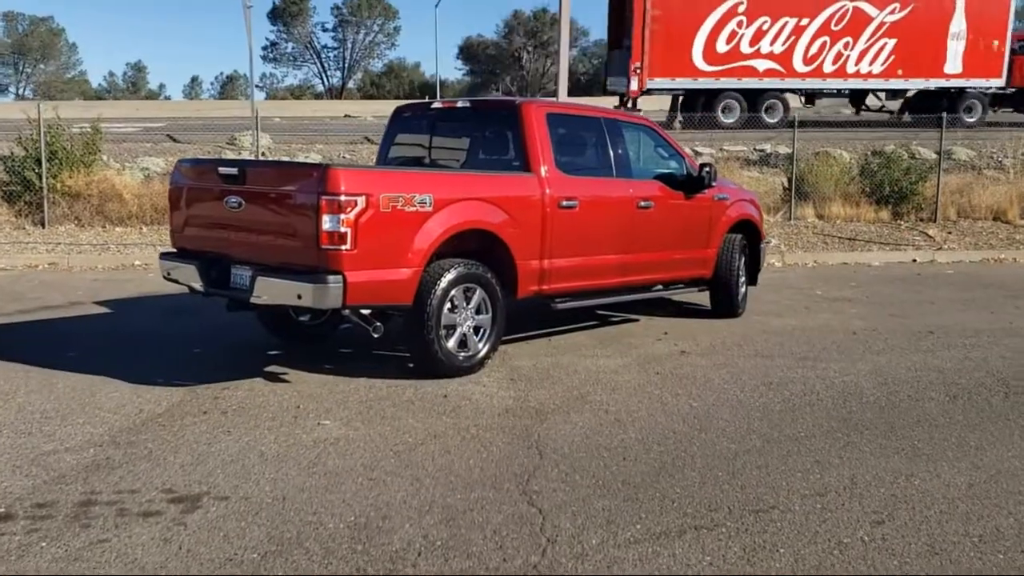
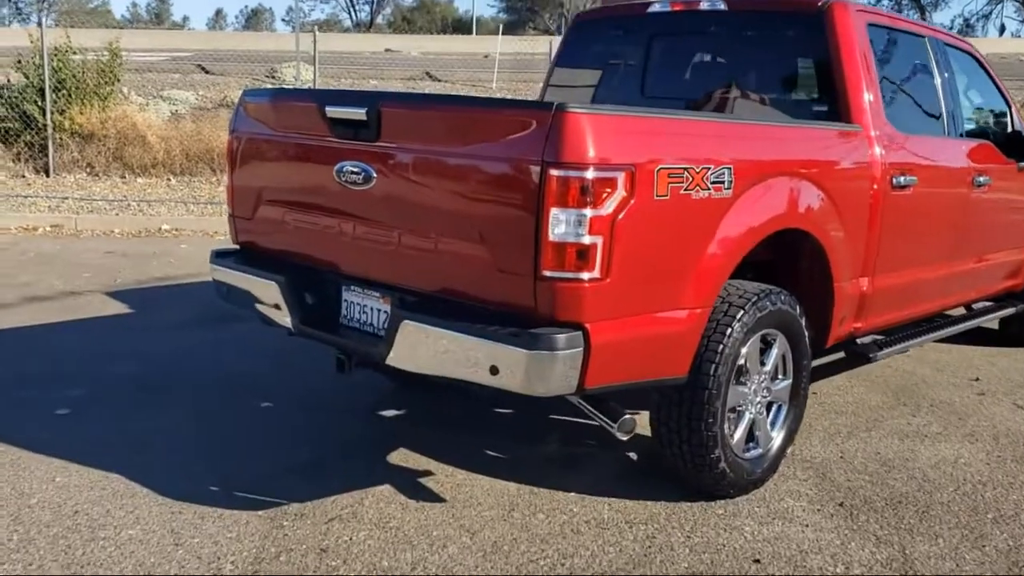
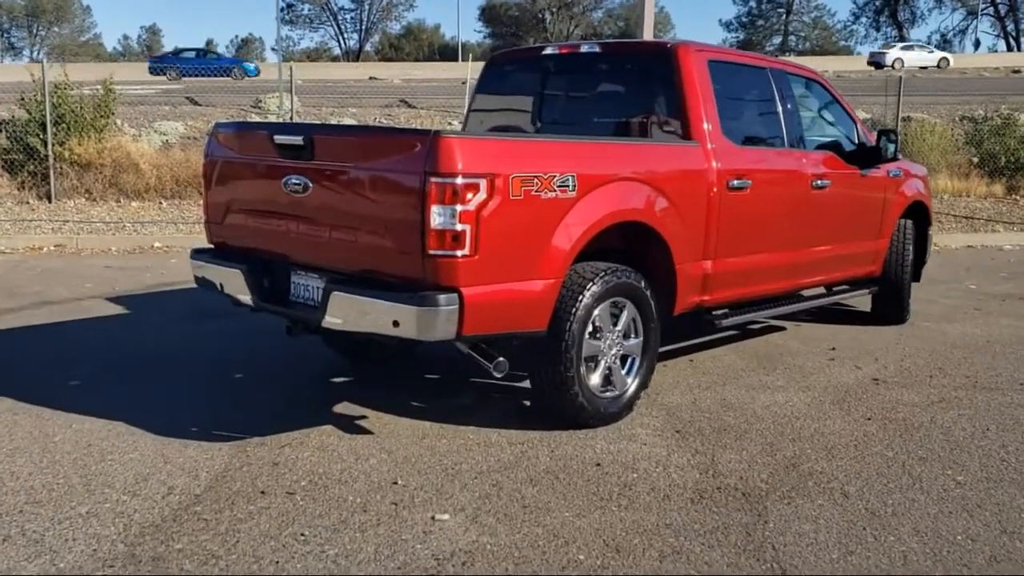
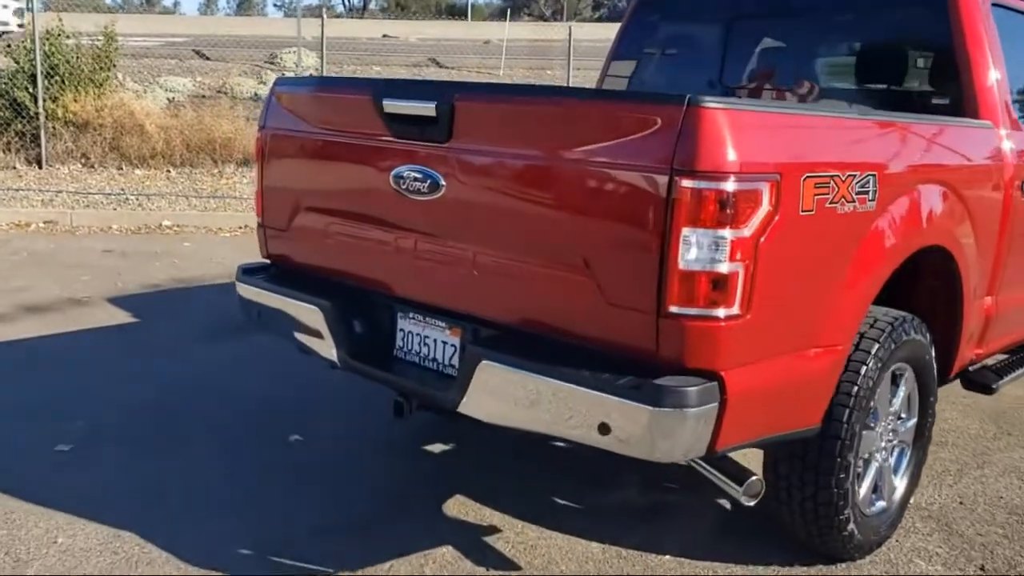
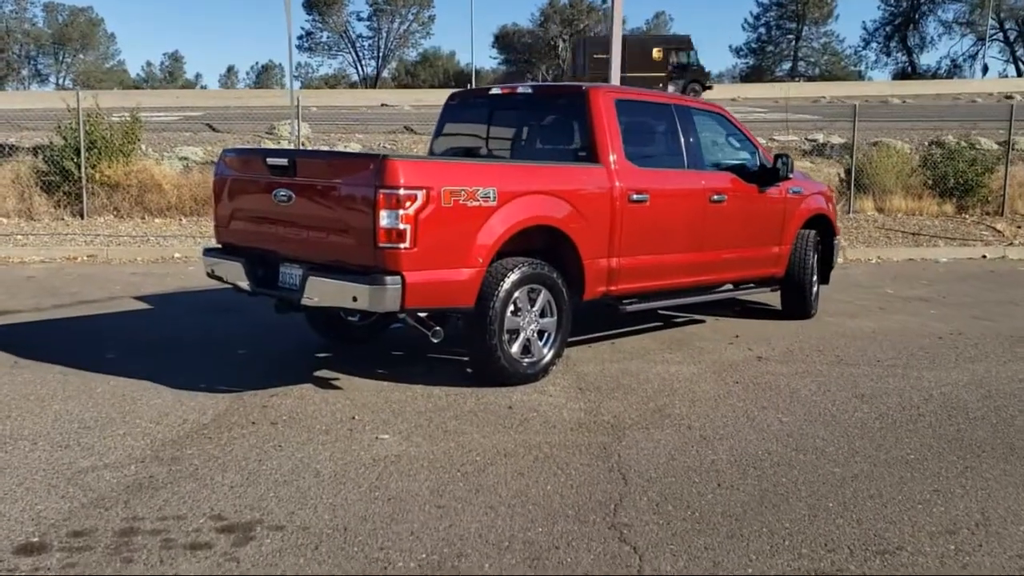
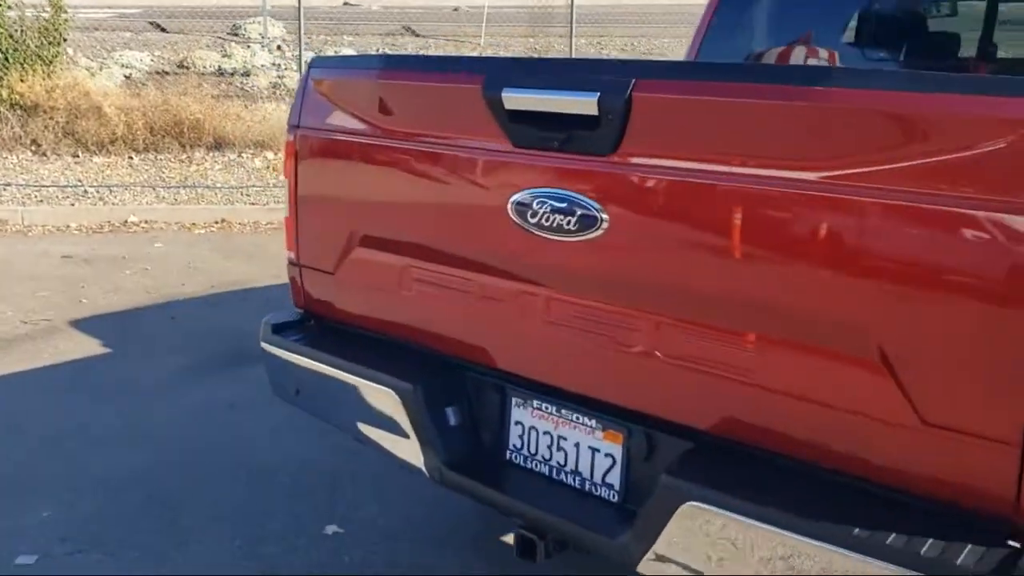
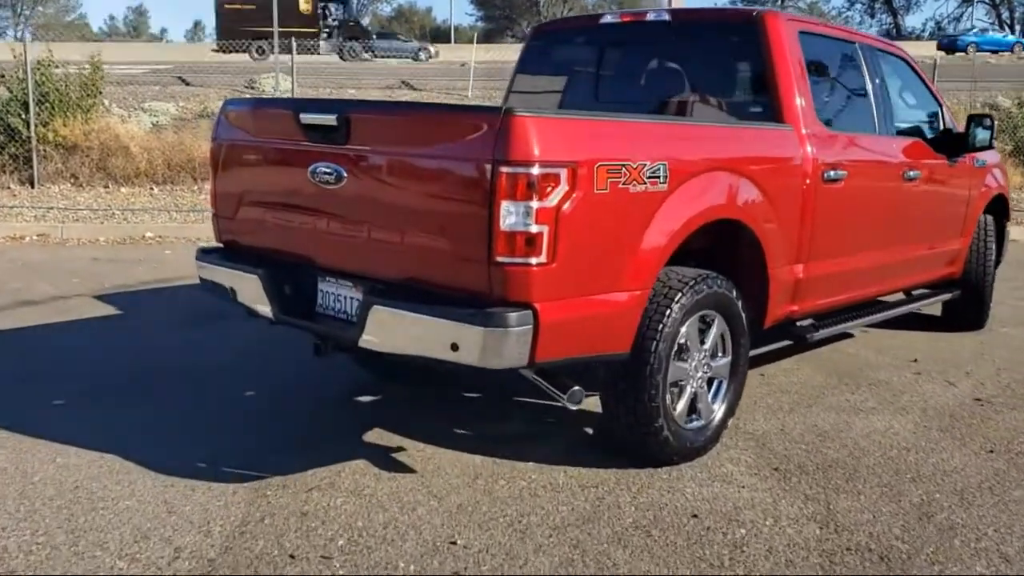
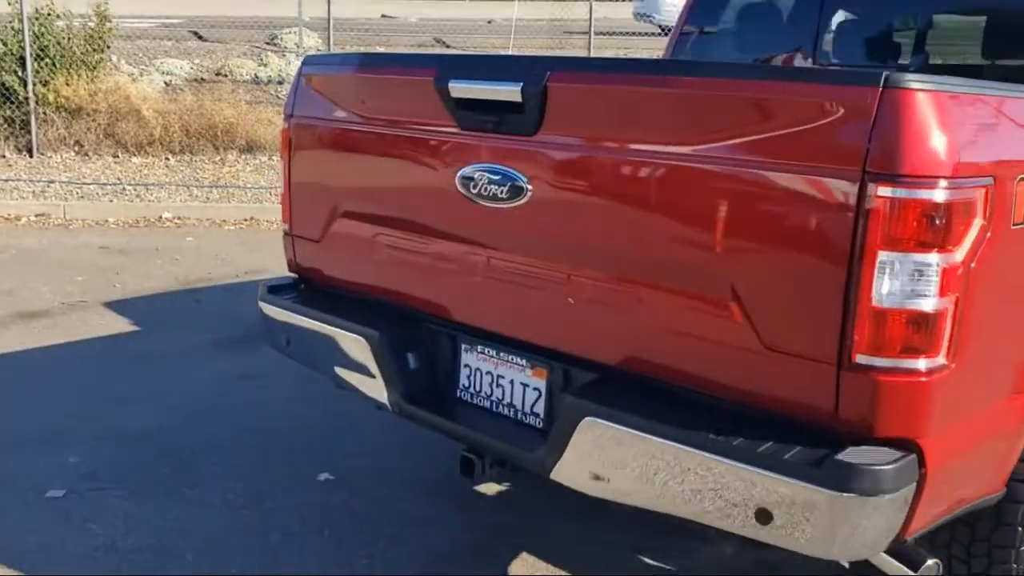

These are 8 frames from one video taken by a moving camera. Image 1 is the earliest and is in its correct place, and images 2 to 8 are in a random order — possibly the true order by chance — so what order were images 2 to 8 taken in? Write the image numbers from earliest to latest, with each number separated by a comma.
5, 3, 7, 2, 4, 8, 6
